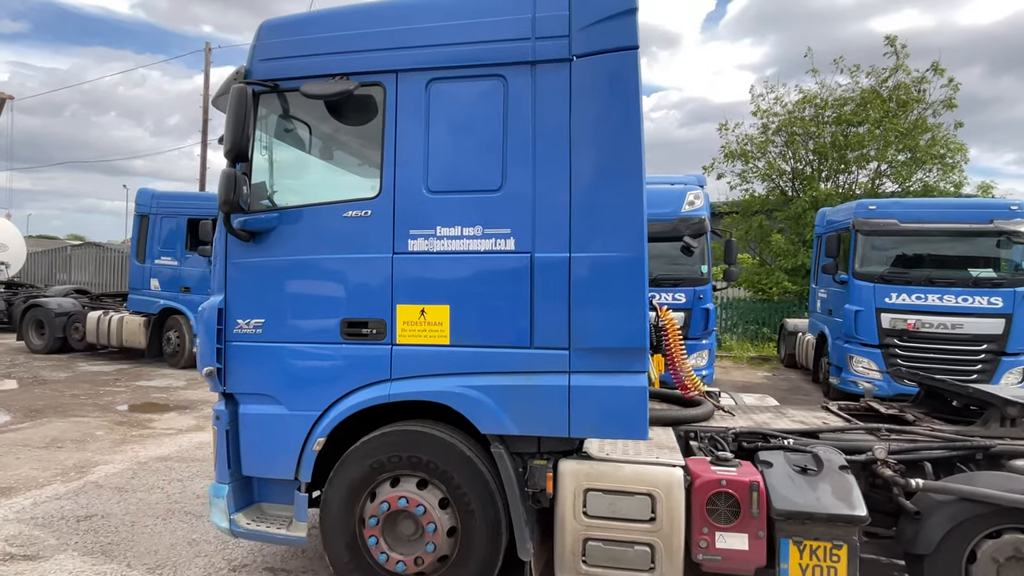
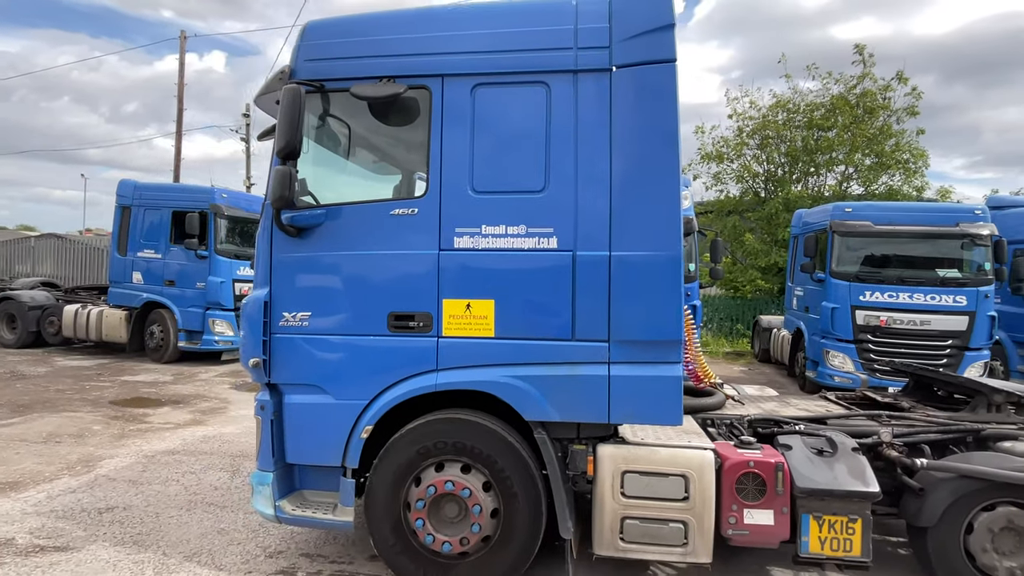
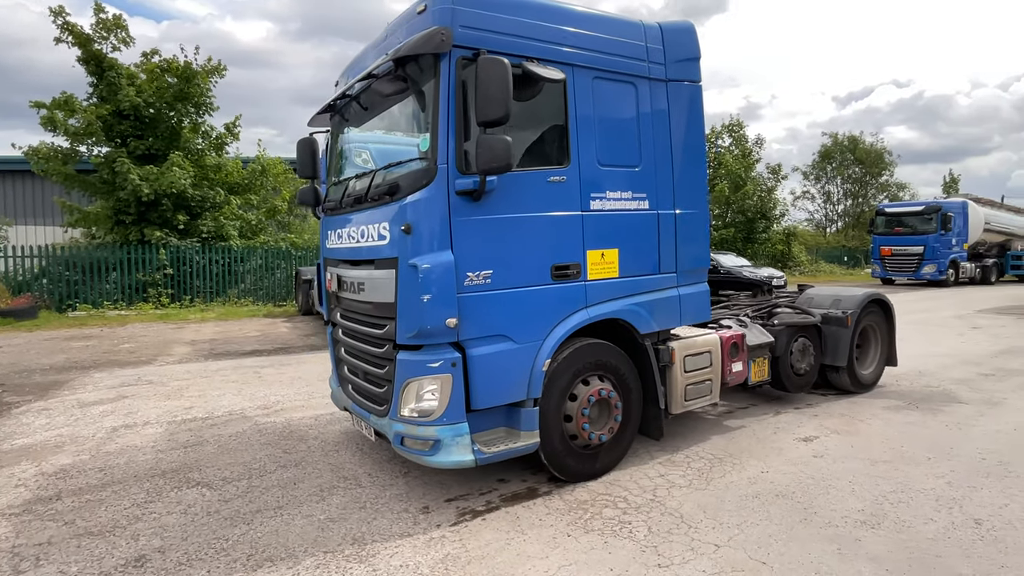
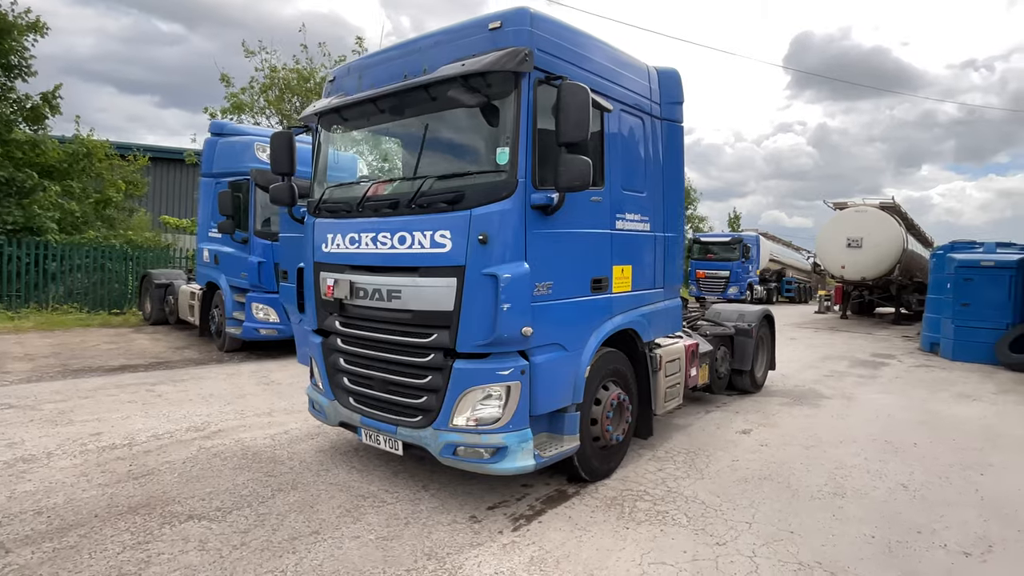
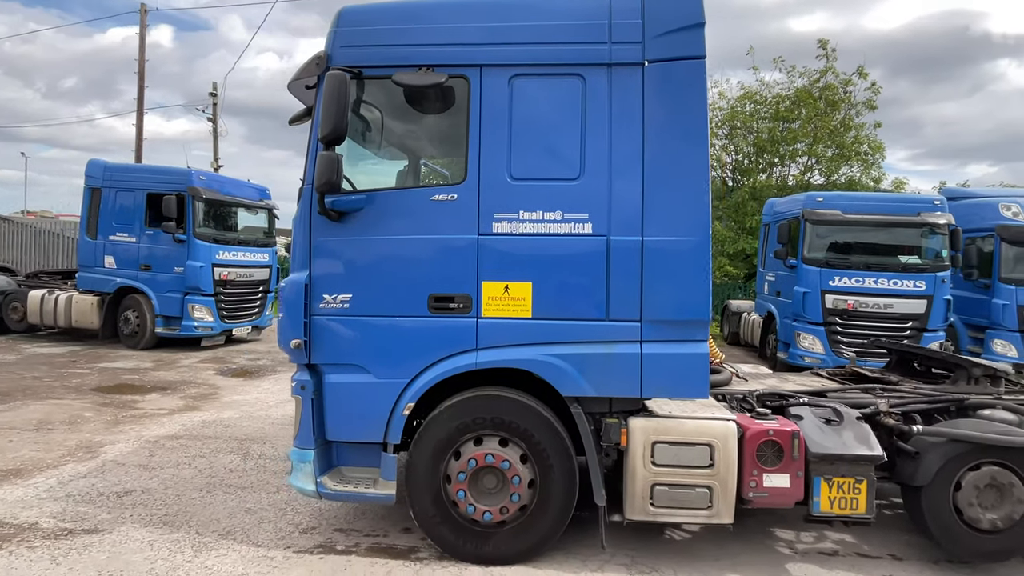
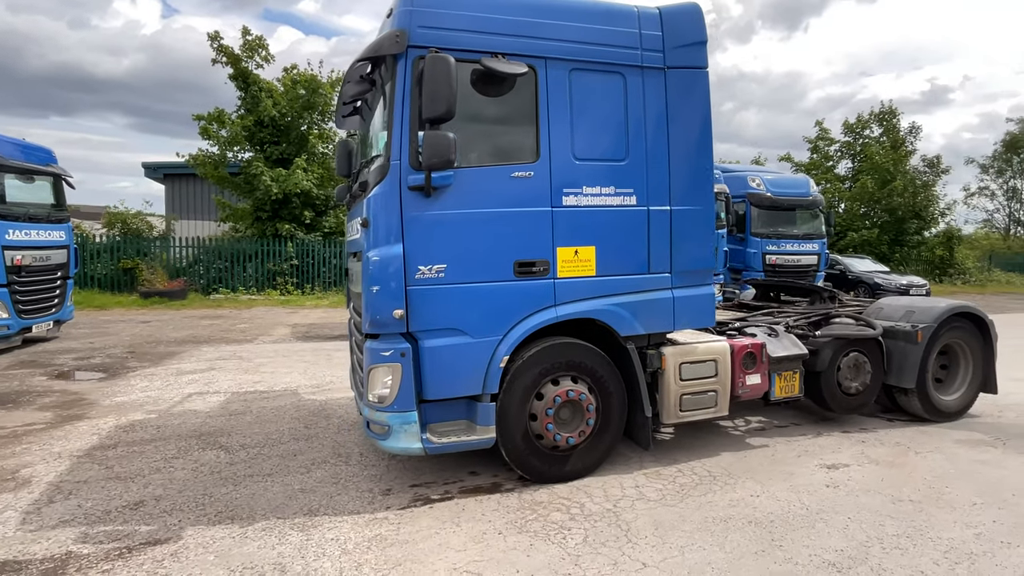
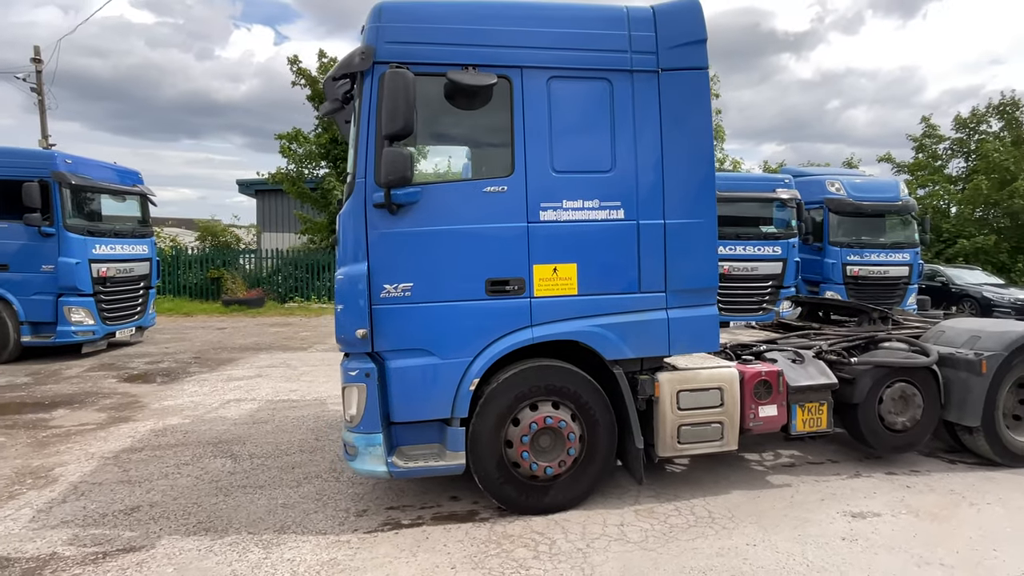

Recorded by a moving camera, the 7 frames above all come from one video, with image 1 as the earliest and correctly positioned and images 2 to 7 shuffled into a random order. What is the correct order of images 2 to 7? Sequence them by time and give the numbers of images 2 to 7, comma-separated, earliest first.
2, 5, 7, 6, 3, 4
